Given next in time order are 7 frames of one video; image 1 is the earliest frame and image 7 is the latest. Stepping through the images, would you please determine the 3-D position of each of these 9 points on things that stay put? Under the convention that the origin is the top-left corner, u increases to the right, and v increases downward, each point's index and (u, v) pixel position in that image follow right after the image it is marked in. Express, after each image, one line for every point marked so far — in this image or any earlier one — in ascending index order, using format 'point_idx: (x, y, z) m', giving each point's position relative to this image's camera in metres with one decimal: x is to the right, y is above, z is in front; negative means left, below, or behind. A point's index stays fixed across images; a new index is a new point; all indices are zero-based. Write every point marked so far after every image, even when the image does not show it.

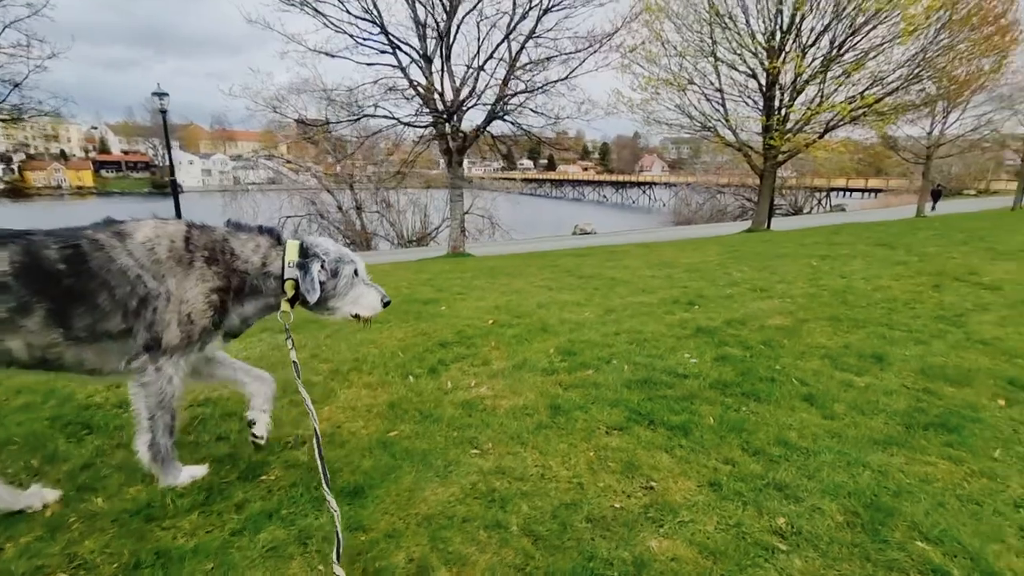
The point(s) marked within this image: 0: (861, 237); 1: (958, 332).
0: (+10.3, +1.5, +14.6) m
1: (+5.1, -0.5, +5.7) m
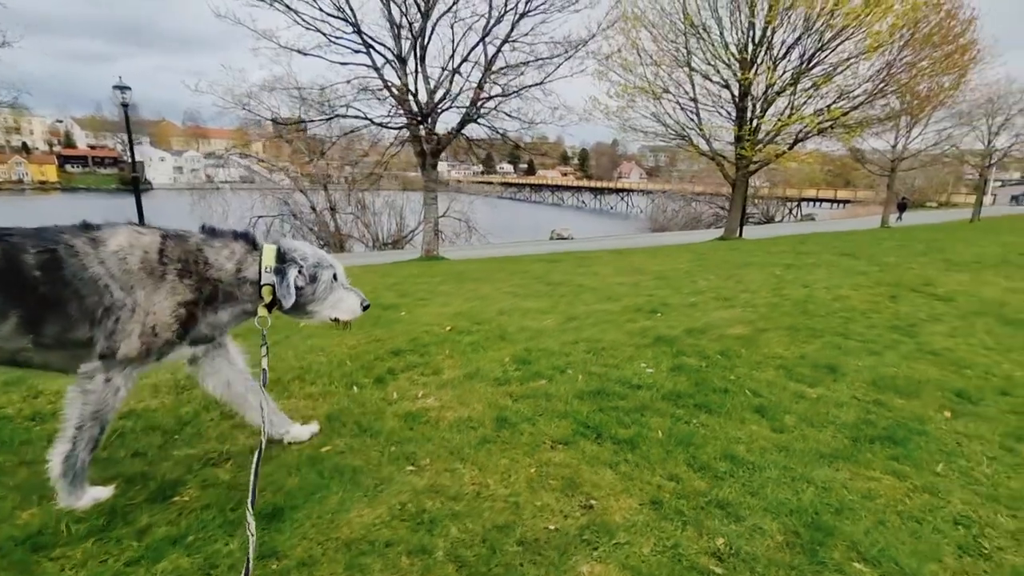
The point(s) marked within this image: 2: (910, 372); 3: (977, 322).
0: (+9.4, +1.2, +14.9) m
1: (+4.6, -0.6, +5.8) m
2: (+3.9, -0.8, +4.9) m
3: (+6.2, -0.5, +6.6) m
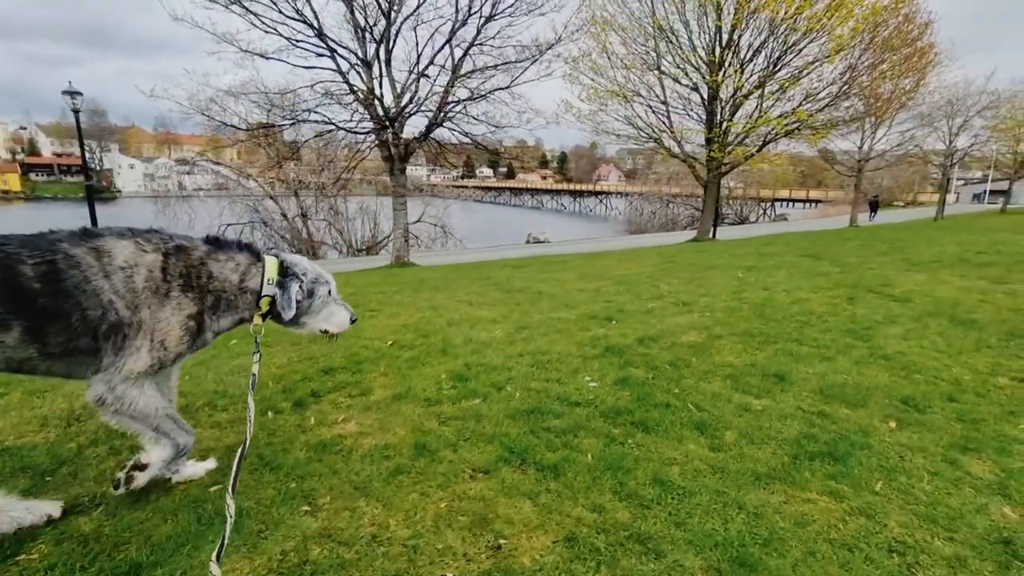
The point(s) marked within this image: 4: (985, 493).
0: (+8.4, +1.2, +15.0) m
1: (+4.0, -0.7, +5.7) m
2: (+3.3, -0.9, +4.7) m
3: (+5.5, -0.5, +6.6) m
4: (+2.9, -1.3, +3.0) m
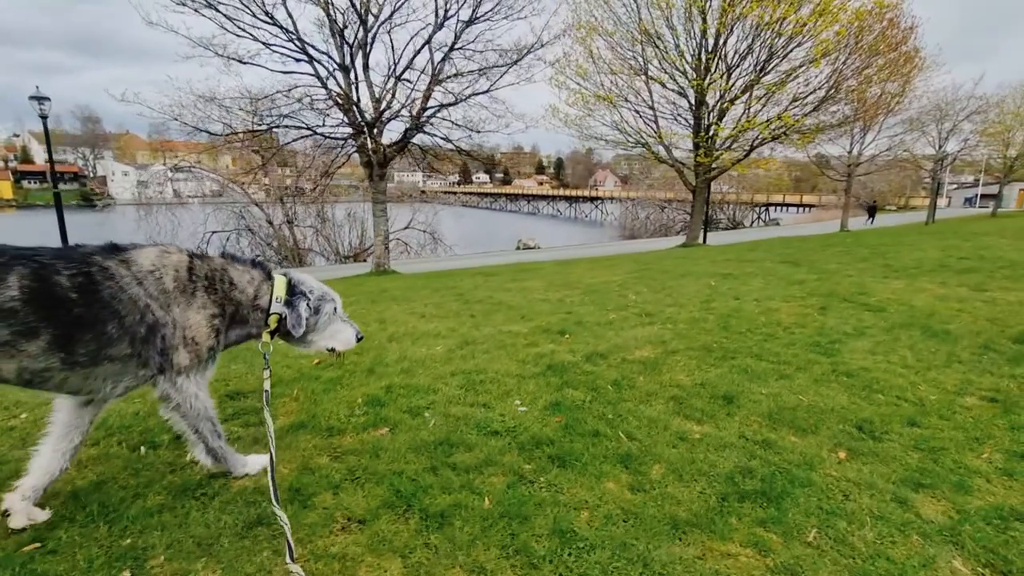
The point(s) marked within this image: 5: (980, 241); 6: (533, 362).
0: (+7.7, +1.0, +14.7) m
1: (+3.3, -0.8, +5.3) m
2: (+2.7, -1.0, +4.4) m
3: (+4.8, -0.6, +6.2) m
4: (+2.3, -1.4, +2.7) m
5: (+14.7, +1.5, +15.6) m
6: (+0.2, -0.8, +5.2) m
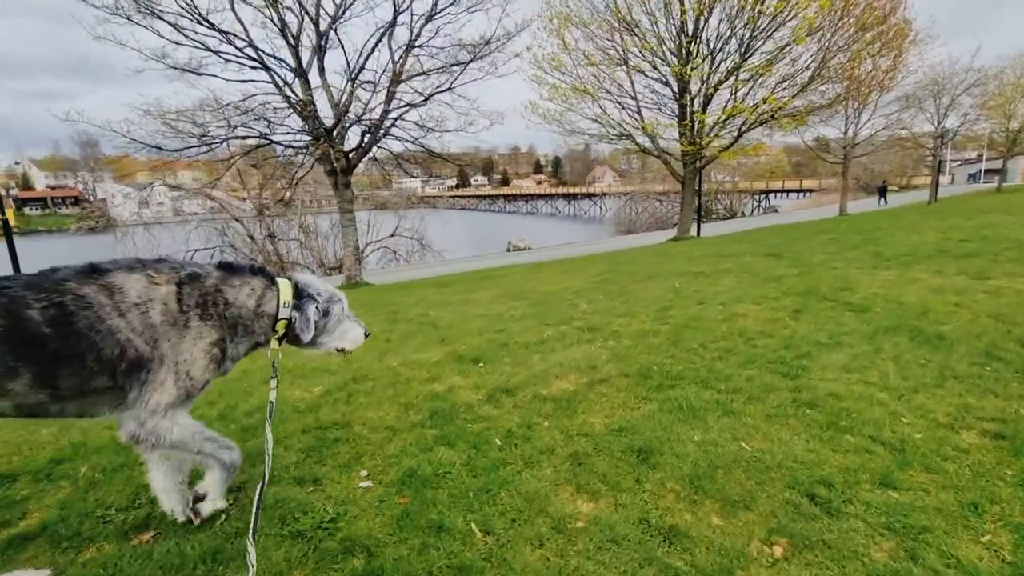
0: (+6.7, +1.2, +13.6) m
1: (+2.3, -0.8, +4.2) m
2: (+1.7, -1.1, +3.3) m
3: (+3.8, -0.6, +5.1) m
4: (+1.3, -1.5, +1.6) m
5: (+13.6, +2.0, +14.4) m
6: (-0.8, -1.0, +4.2) m
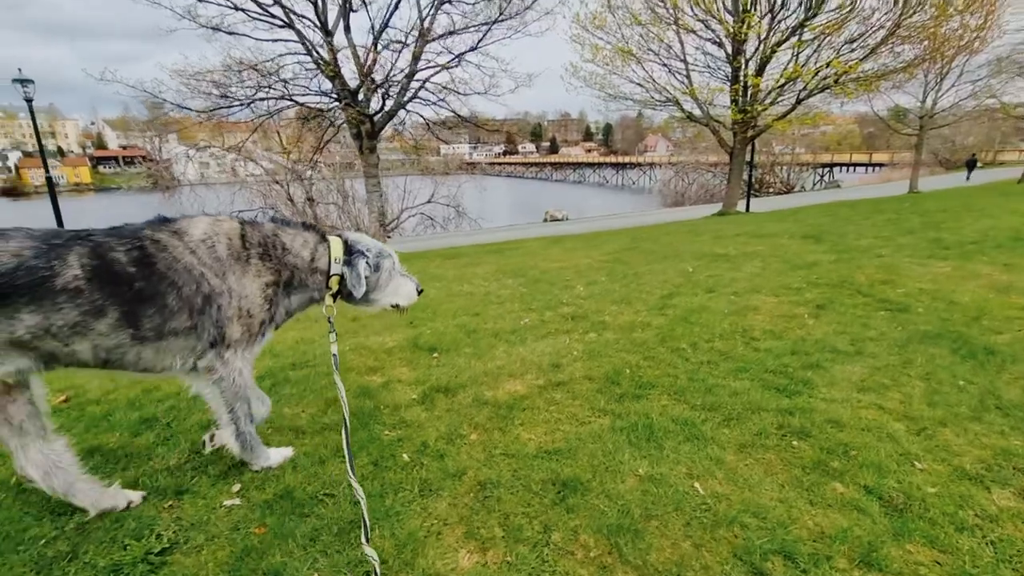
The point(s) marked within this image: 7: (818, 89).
0: (+7.1, +1.6, +12.3) m
1: (+1.8, -0.8, +3.5) m
2: (+1.1, -1.1, +2.6) m
3: (+3.4, -0.6, +4.2) m
4: (+0.5, -1.6, +1.0) m
5: (+14.1, +2.1, +12.5) m
6: (-1.2, -0.9, +3.7) m
7: (+11.5, +7.7, +19.1) m
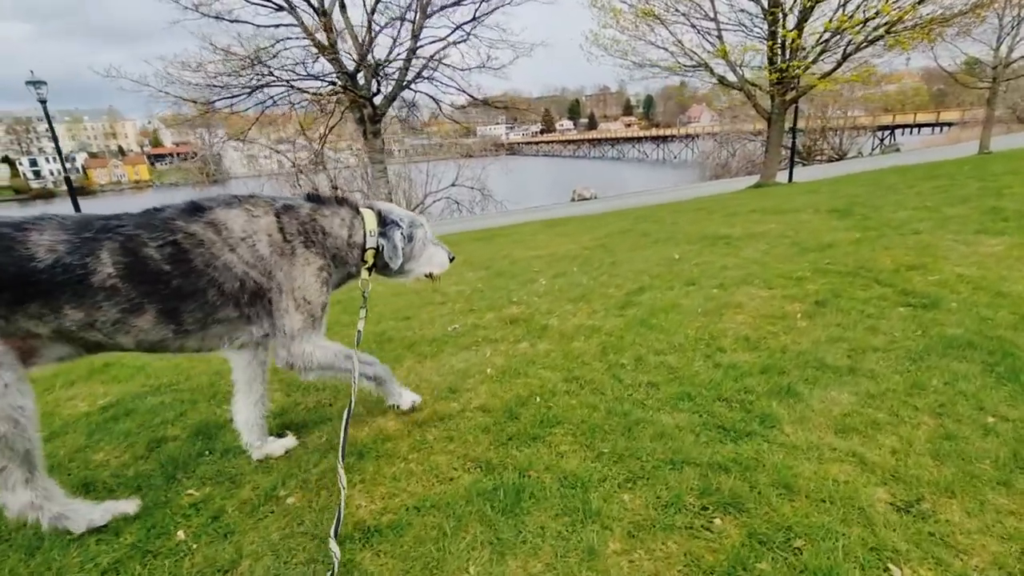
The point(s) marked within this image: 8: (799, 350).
0: (+6.9, +2.0, +10.7) m
1: (+1.0, -0.9, +2.5) m
2: (+0.2, -1.2, +1.8) m
3: (+2.6, -0.6, +3.1) m
4: (-0.5, -1.7, +0.2) m
5: (+13.9, +2.7, +10.3) m
6: (-2.1, -0.9, +3.0) m
7: (+11.7, +8.5, +17.0) m
8: (+2.1, -0.4, +3.6) m
